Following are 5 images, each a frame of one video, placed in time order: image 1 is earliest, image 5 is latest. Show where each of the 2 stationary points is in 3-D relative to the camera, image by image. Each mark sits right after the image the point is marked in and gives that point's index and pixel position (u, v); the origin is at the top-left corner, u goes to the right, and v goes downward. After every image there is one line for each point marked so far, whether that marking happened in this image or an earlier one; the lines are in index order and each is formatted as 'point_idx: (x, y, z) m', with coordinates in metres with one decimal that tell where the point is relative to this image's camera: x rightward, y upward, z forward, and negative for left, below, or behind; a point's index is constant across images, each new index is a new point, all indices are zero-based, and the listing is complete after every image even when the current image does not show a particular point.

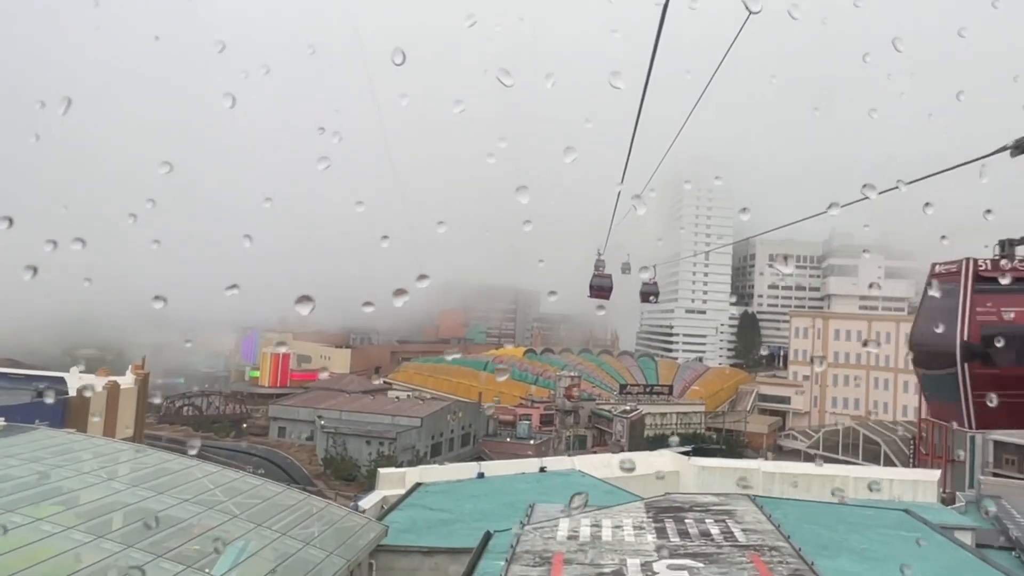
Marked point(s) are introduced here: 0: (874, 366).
0: (+10.2, -2.2, +17.8) m
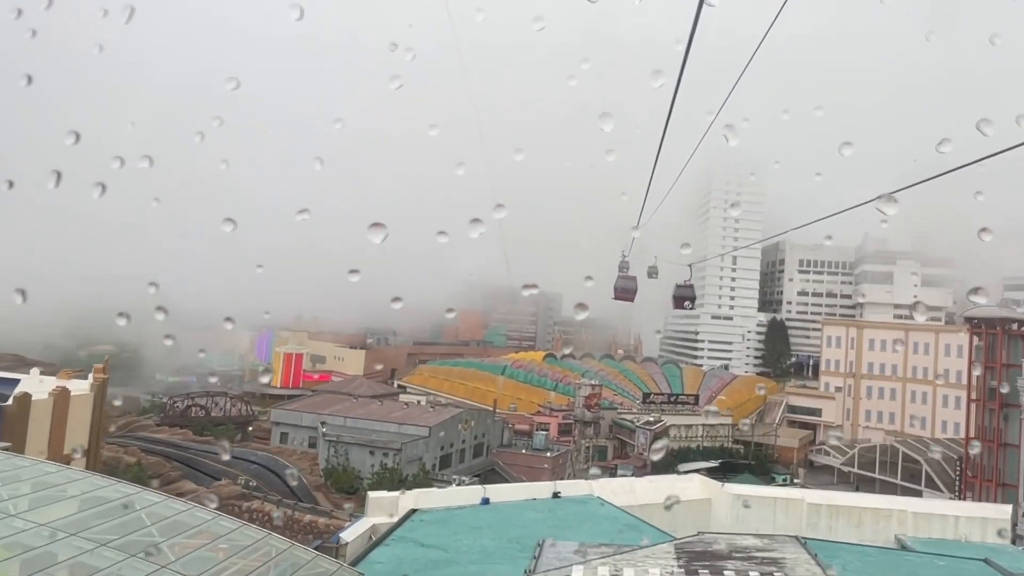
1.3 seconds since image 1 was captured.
0: (+10.6, -2.4, +16.8) m
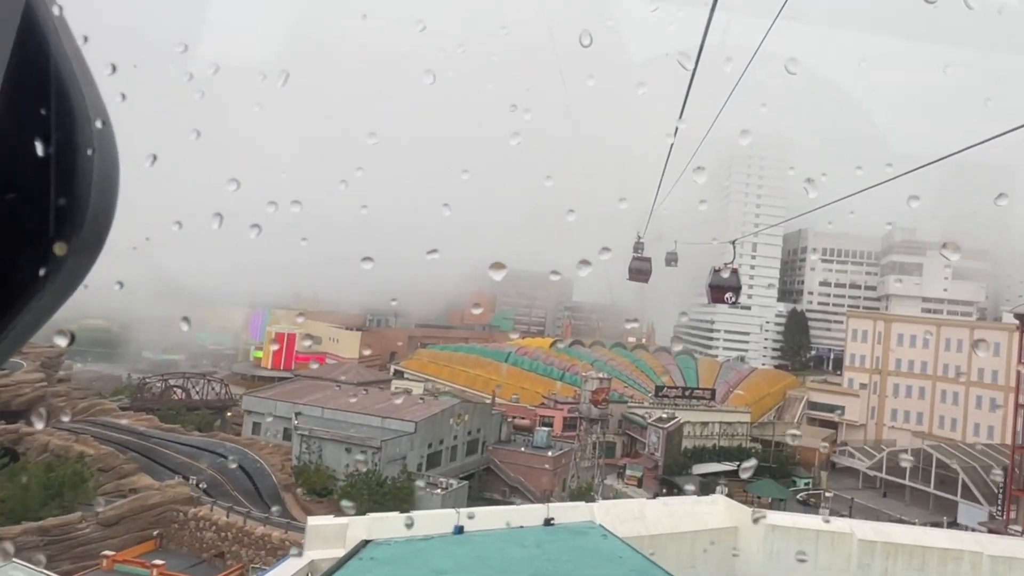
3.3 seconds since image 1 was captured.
0: (+10.7, -2.2, +15.5) m
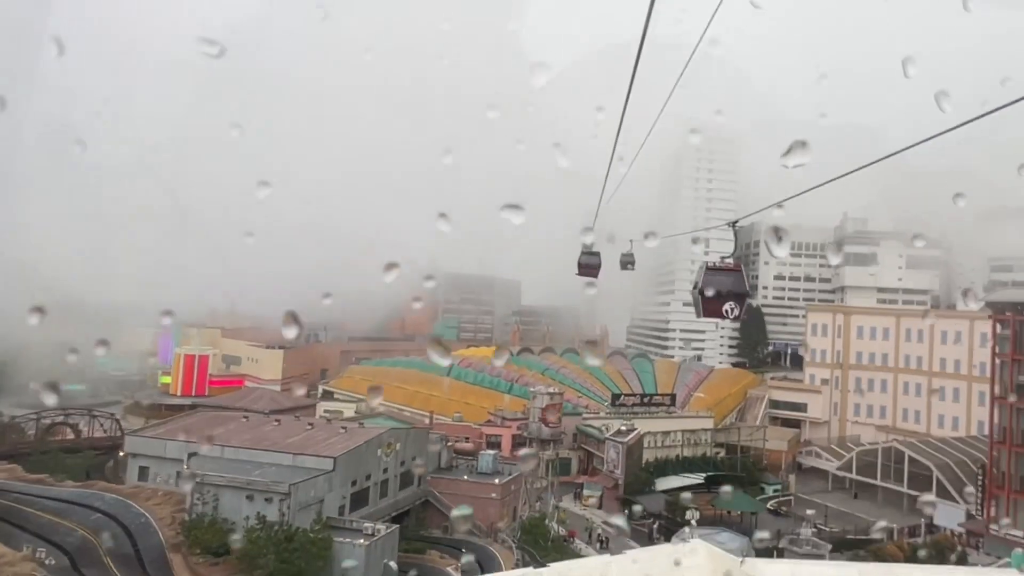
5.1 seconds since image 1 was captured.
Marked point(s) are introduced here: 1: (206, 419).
0: (+9.4, -2.0, +14.9) m
1: (-4.5, -1.9, +9.1) m
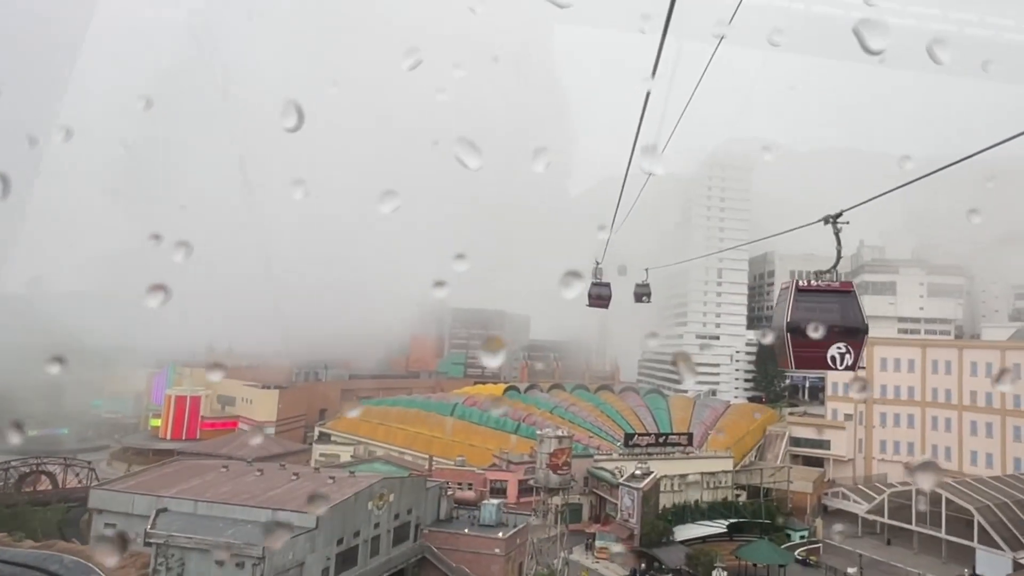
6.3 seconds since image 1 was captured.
0: (+9.6, -2.6, +14.0) m
1: (-4.4, -2.4, +8.4) m
